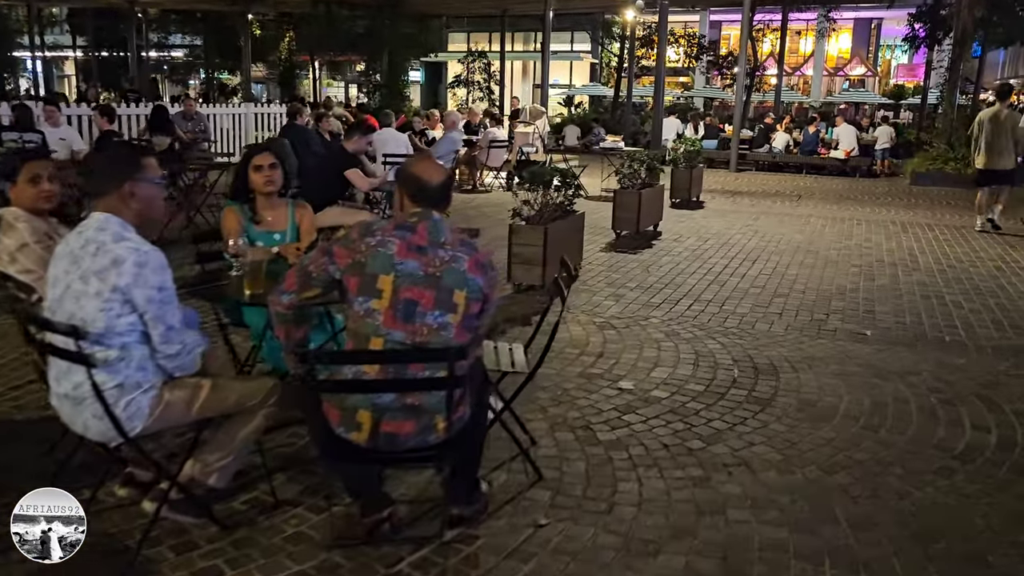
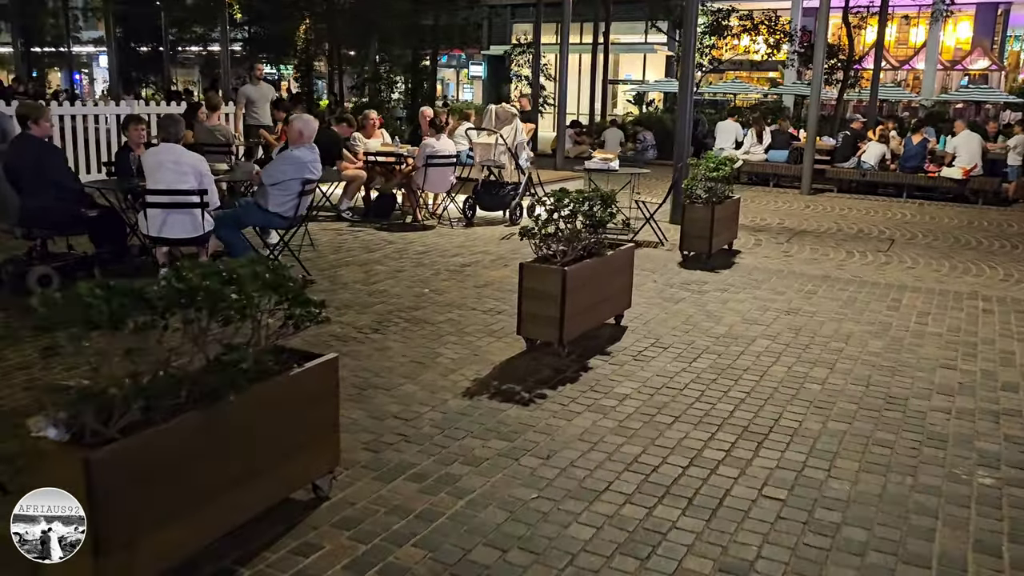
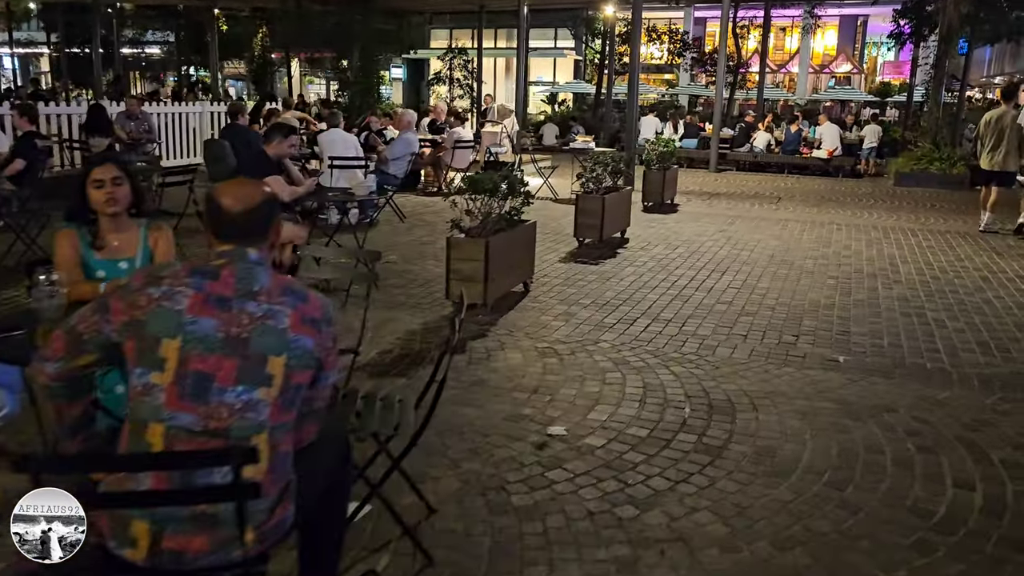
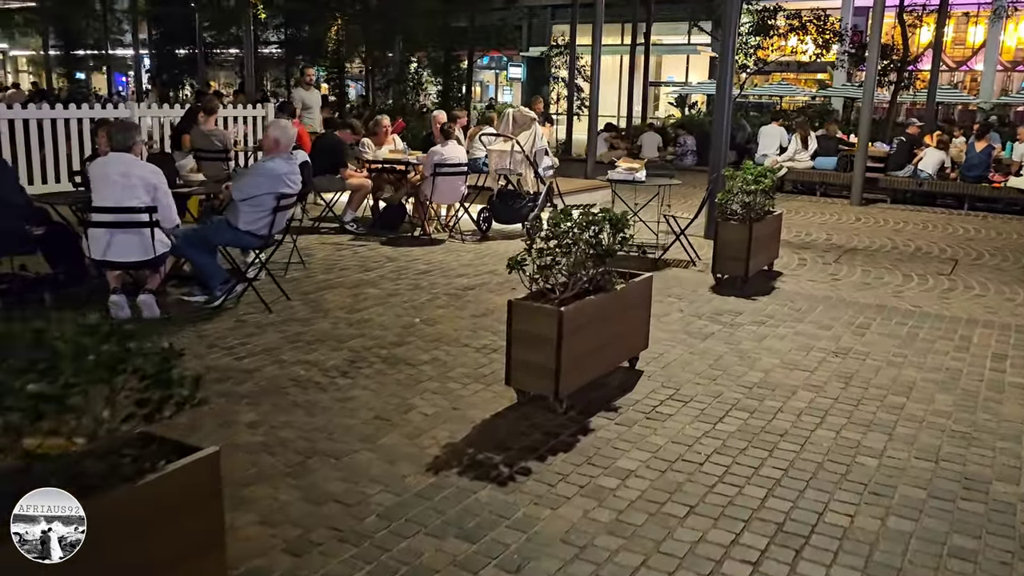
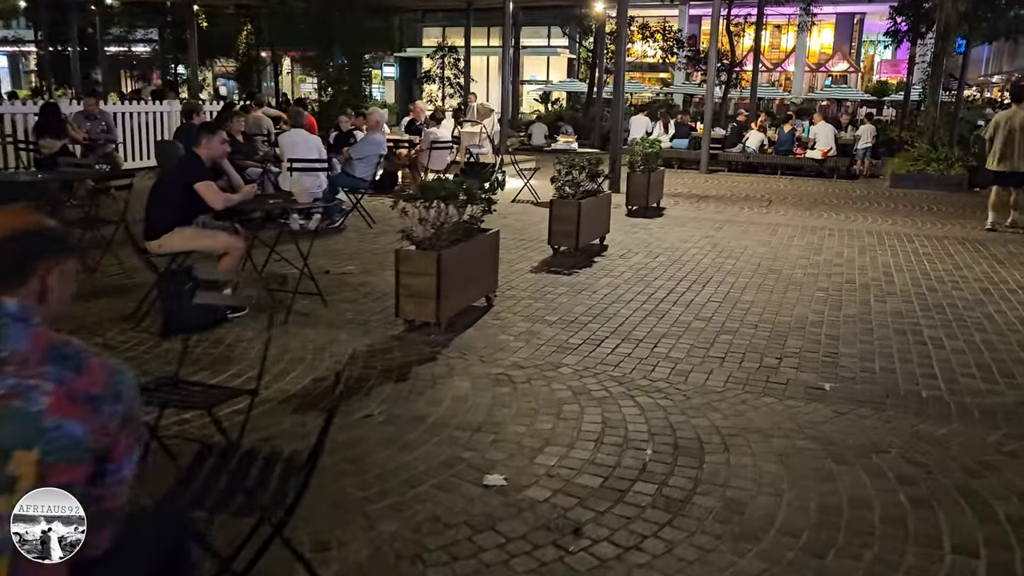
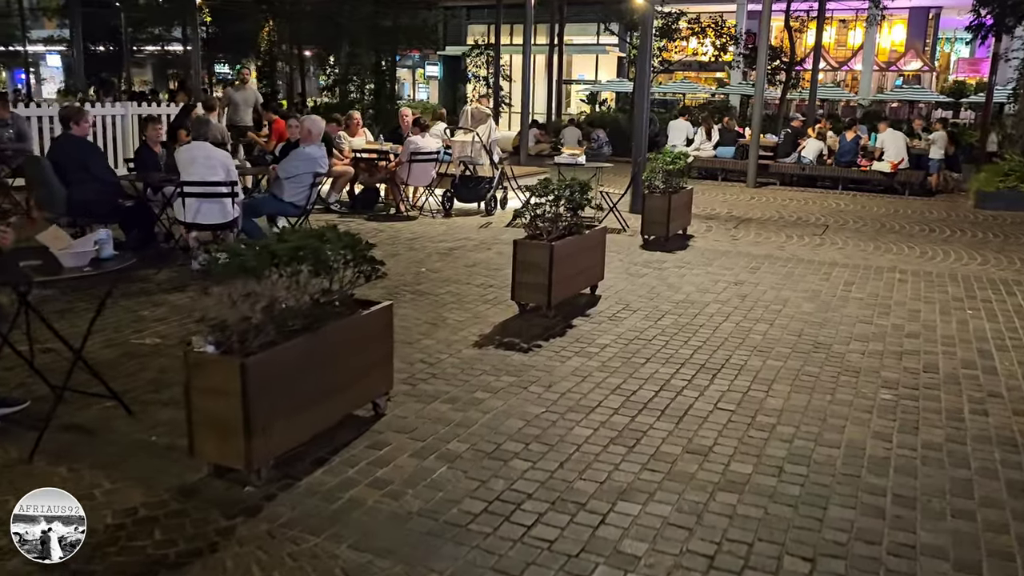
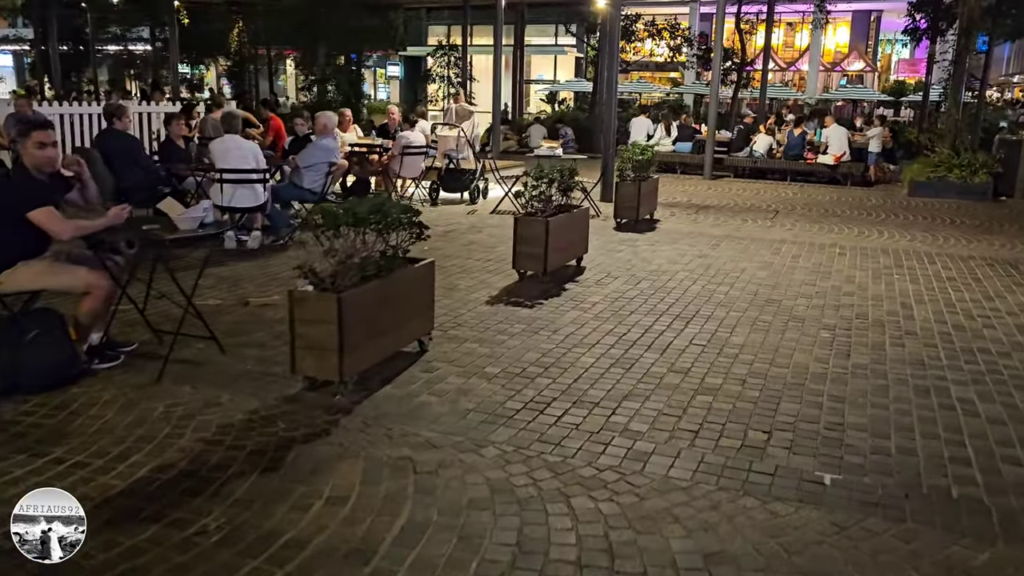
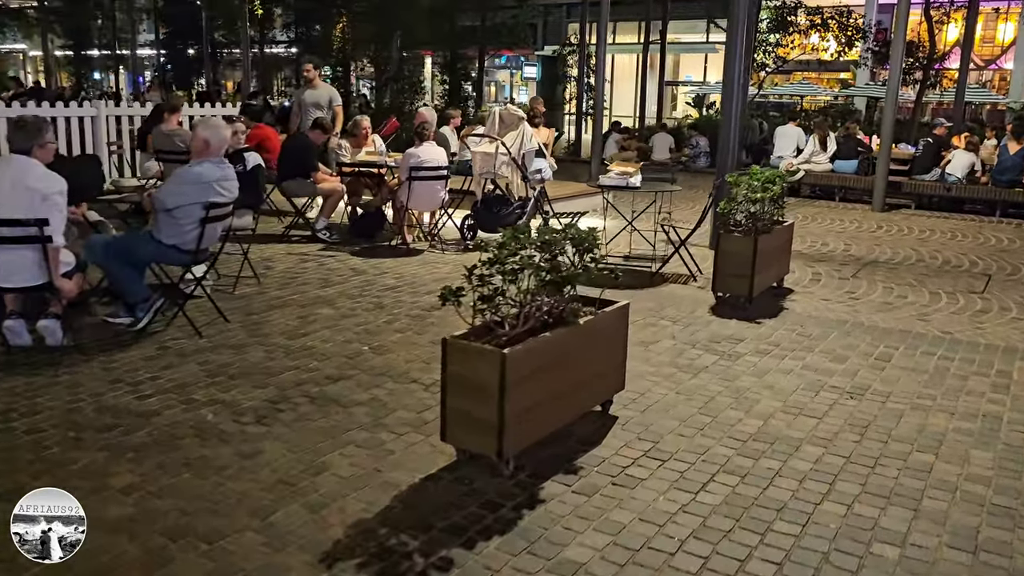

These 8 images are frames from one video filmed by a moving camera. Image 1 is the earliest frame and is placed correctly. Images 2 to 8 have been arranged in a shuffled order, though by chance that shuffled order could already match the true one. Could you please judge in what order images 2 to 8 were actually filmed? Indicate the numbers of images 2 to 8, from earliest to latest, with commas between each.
3, 5, 7, 6, 2, 4, 8
